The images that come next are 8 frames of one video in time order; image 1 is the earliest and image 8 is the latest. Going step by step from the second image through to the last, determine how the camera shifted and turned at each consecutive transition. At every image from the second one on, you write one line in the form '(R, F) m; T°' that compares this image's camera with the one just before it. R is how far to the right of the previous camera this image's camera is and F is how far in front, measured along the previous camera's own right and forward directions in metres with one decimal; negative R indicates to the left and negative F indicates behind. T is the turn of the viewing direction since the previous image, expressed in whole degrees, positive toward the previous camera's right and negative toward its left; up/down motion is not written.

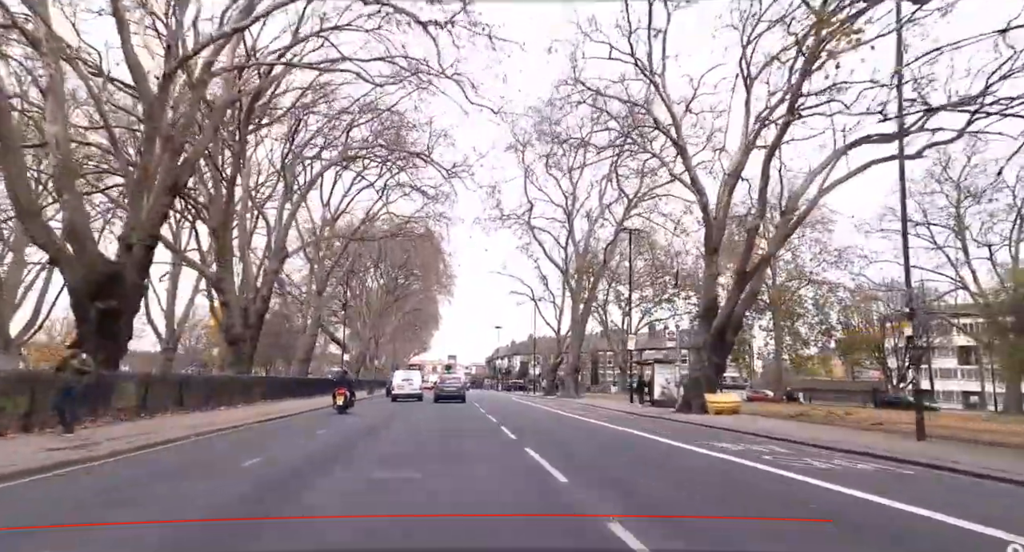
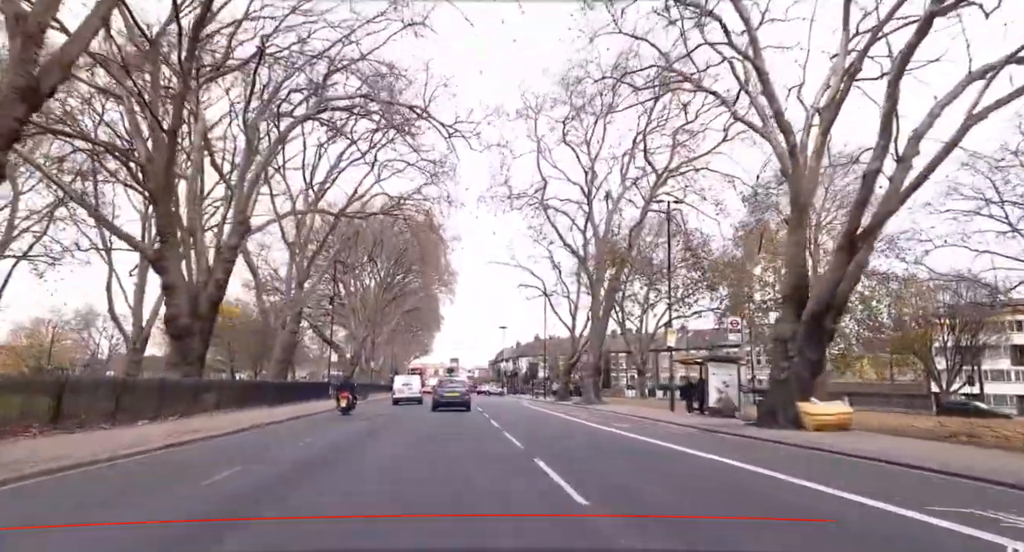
(-0.5, +5.6) m; 0°
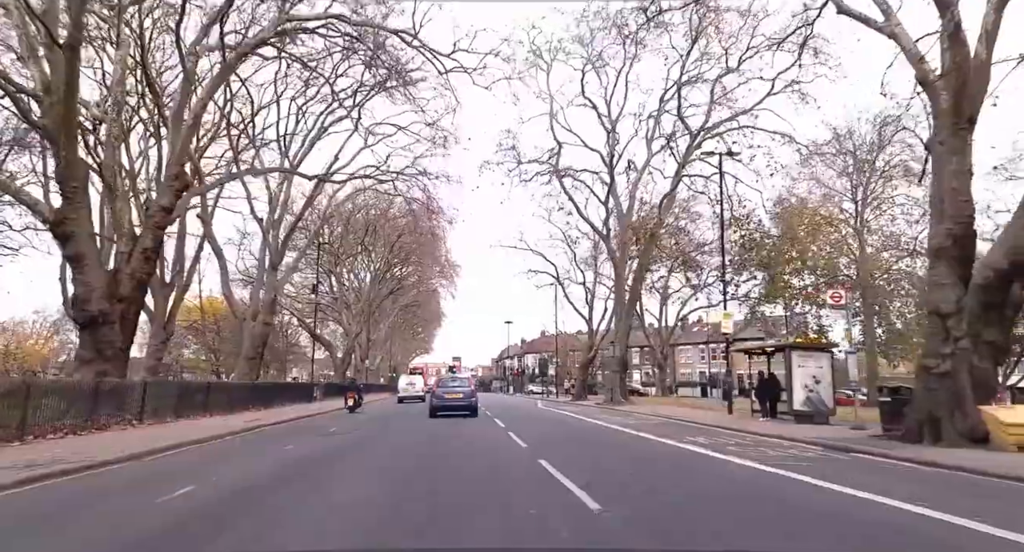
(-0.5, +5.3) m; 0°
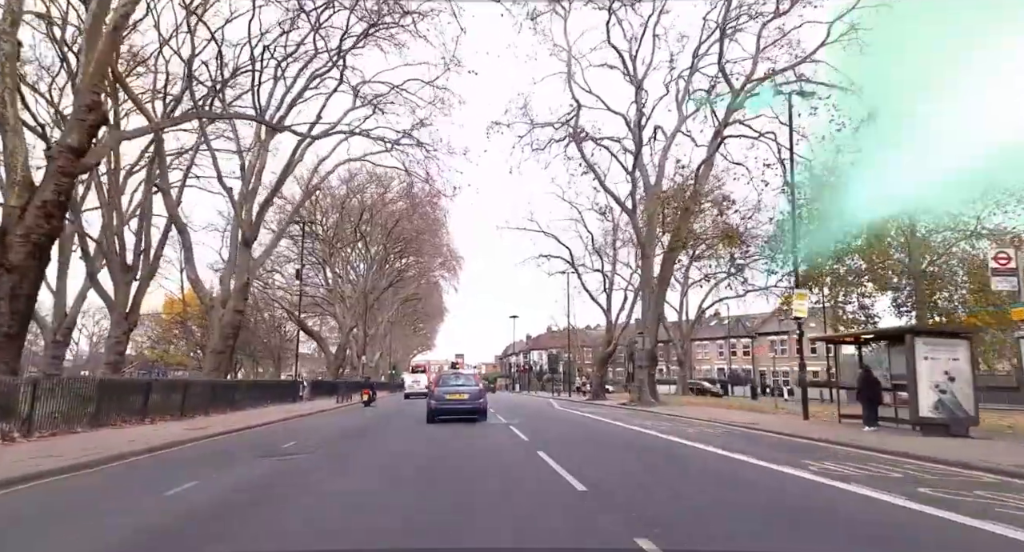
(-0.4, +4.4) m; 0°
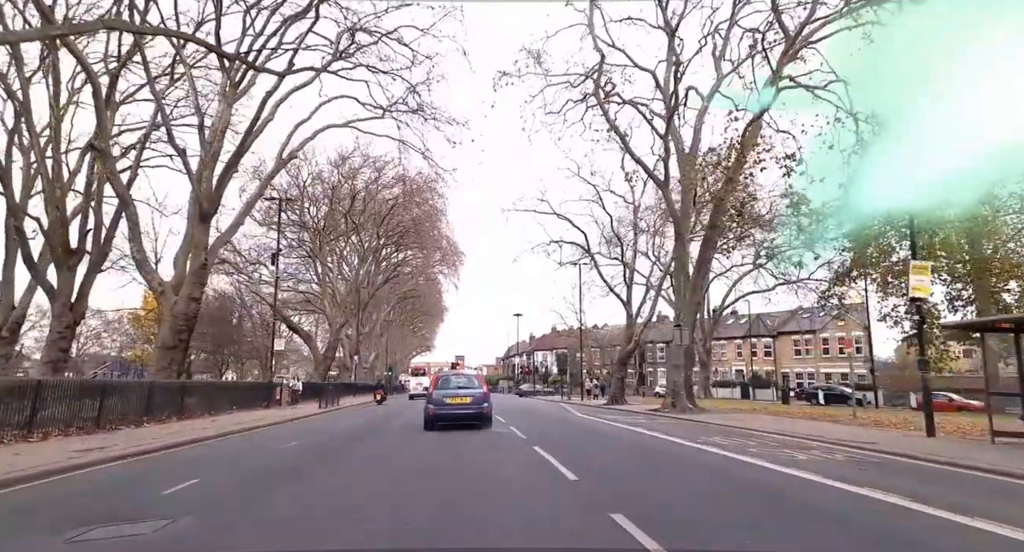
(-0.4, +4.4) m; 0°
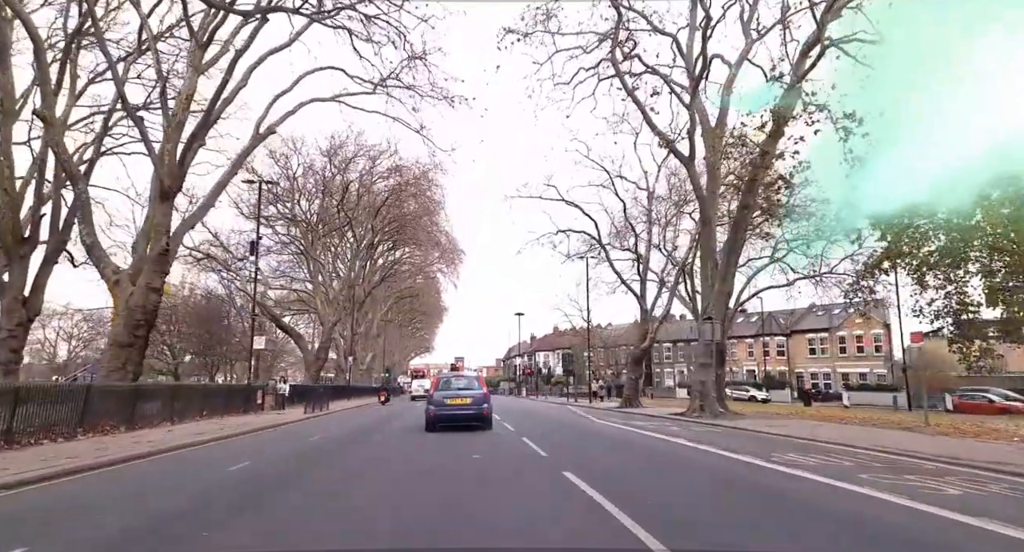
(-0.2, +2.7) m; 0°
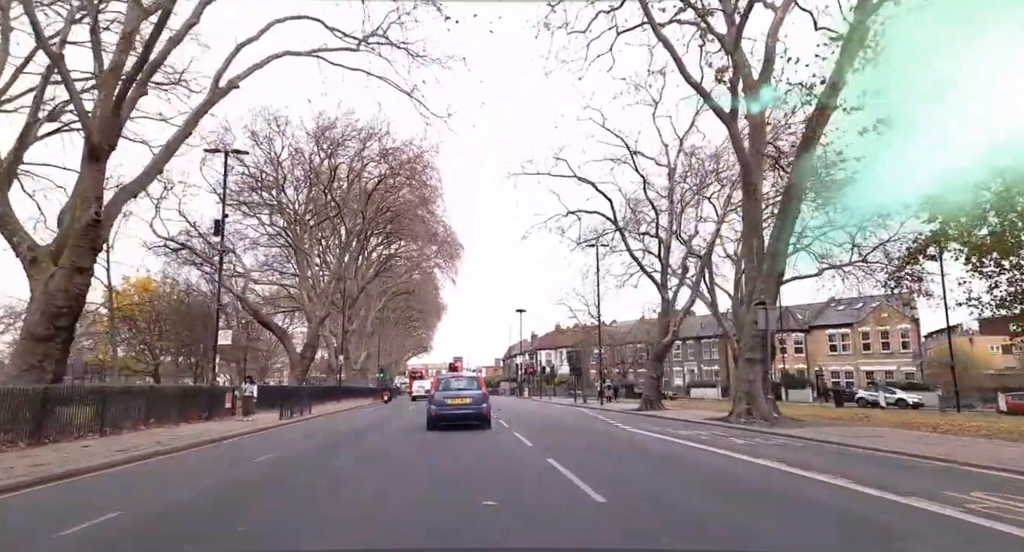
(-0.3, +3.5) m; 0°
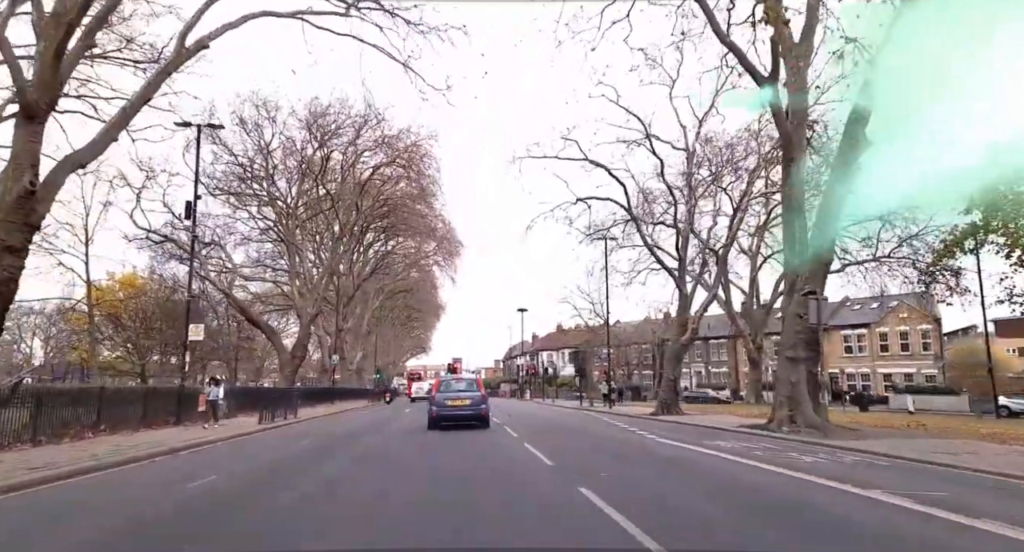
(-0.2, +2.3) m; 0°
